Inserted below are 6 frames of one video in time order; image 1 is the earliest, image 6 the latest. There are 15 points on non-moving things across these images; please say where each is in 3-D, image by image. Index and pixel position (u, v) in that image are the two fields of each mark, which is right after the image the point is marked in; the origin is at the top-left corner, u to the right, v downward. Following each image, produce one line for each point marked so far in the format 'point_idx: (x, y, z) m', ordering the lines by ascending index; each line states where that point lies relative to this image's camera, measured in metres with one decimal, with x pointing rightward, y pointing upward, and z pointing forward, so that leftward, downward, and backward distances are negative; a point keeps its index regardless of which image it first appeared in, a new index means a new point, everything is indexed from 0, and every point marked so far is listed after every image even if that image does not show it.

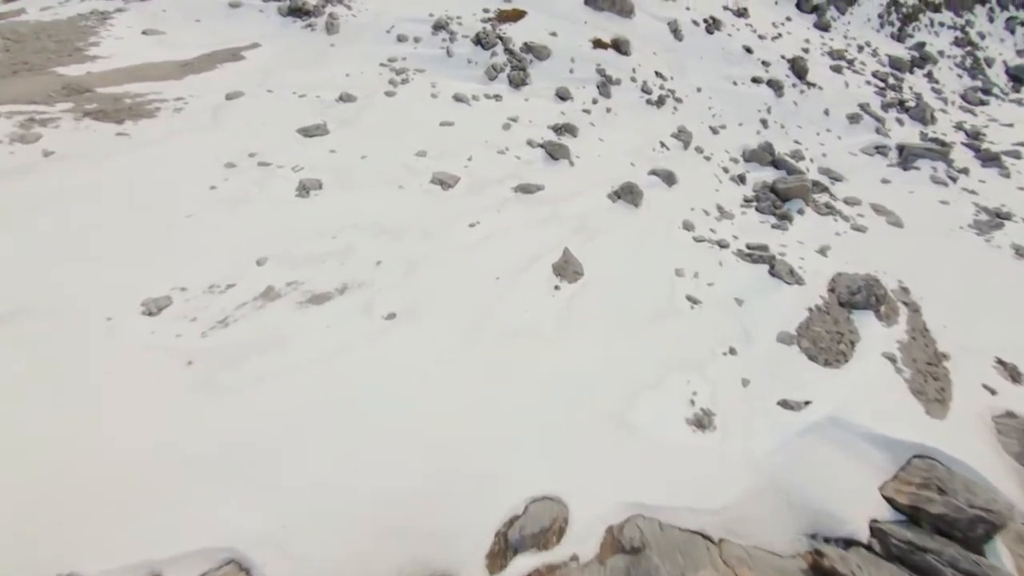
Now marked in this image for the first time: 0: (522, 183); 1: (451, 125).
0: (+0.3, +3.1, +12.0) m
1: (-2.0, +5.3, +13.1) m
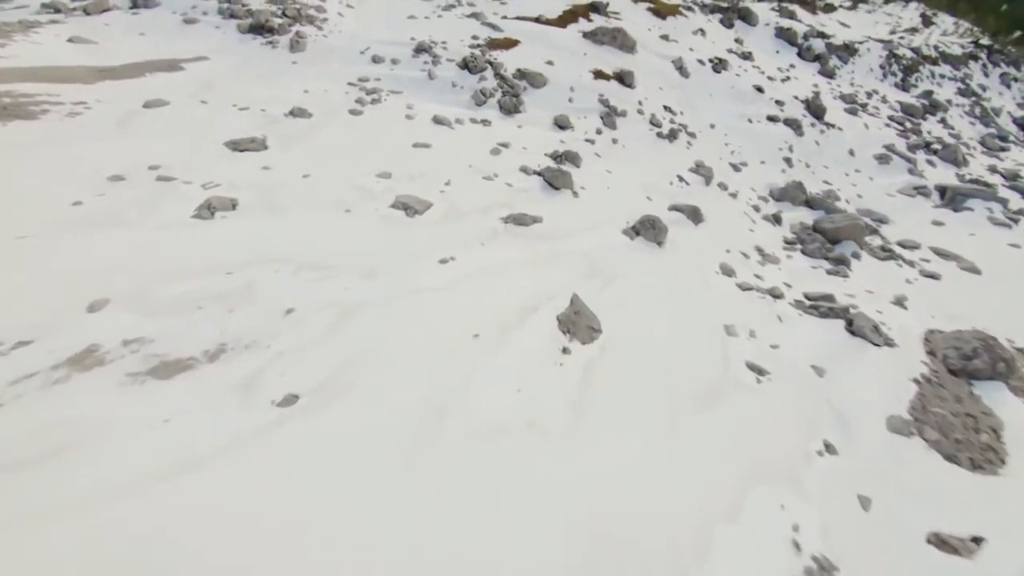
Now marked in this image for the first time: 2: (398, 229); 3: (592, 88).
0: (+0.1, +1.7, +9.2) m
1: (-2.2, +3.7, +10.6) m
2: (-2.2, +1.1, +7.9) m
3: (+3.0, +7.5, +15.1) m
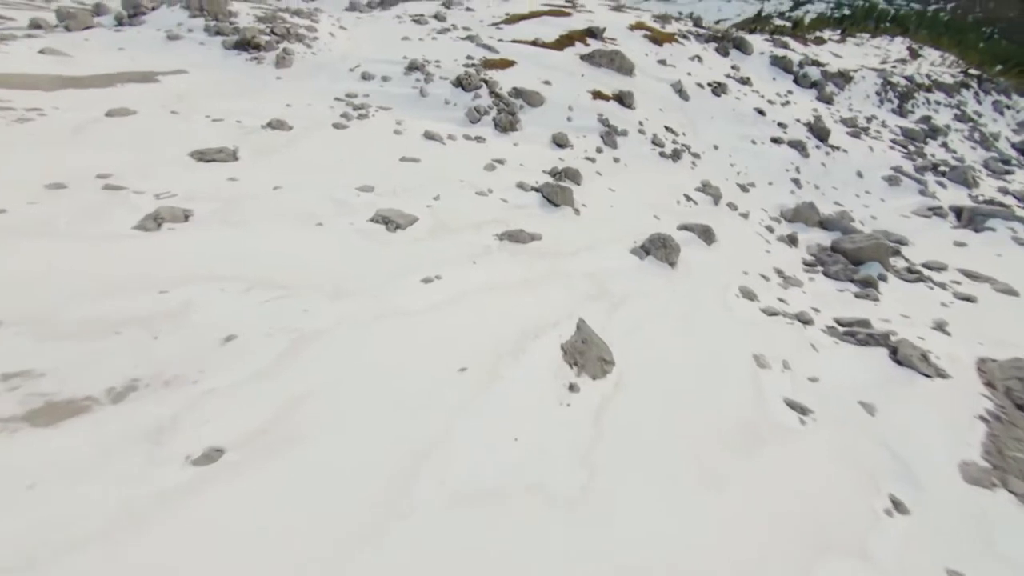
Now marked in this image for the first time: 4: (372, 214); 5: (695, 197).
0: (0.0, +1.2, +8.3) m
1: (-2.3, +3.1, +9.8) m
2: (-2.3, +0.7, +6.9) m
3: (+2.9, +6.5, +14.6) m
4: (-2.6, +1.4, +7.5) m
5: (+5.7, +2.8, +12.4) m
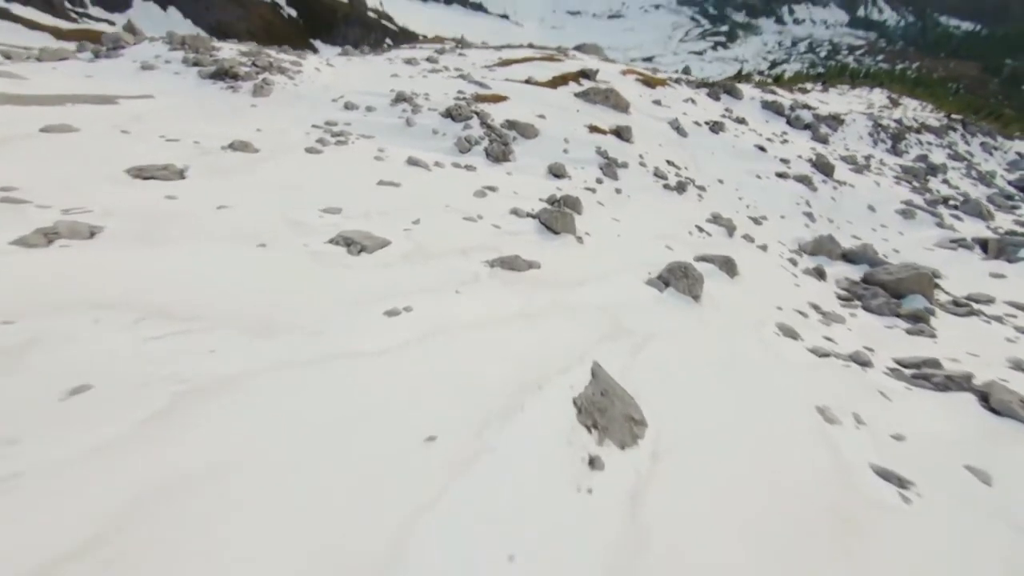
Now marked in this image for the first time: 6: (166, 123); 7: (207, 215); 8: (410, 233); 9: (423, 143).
0: (-0.2, +0.6, +6.9) m
1: (-2.5, +2.2, +8.6) m
2: (-2.4, +0.2, +5.5) m
3: (+2.6, +5.1, +13.9) m
4: (-2.7, +0.8, +6.2) m
5: (+5.5, +1.7, +11.3) m
6: (-8.0, +3.8, +9.2) m
7: (-4.7, +1.1, +6.2) m
8: (-1.8, +0.9, +6.9) m
9: (-2.5, +4.1, +11.3) m
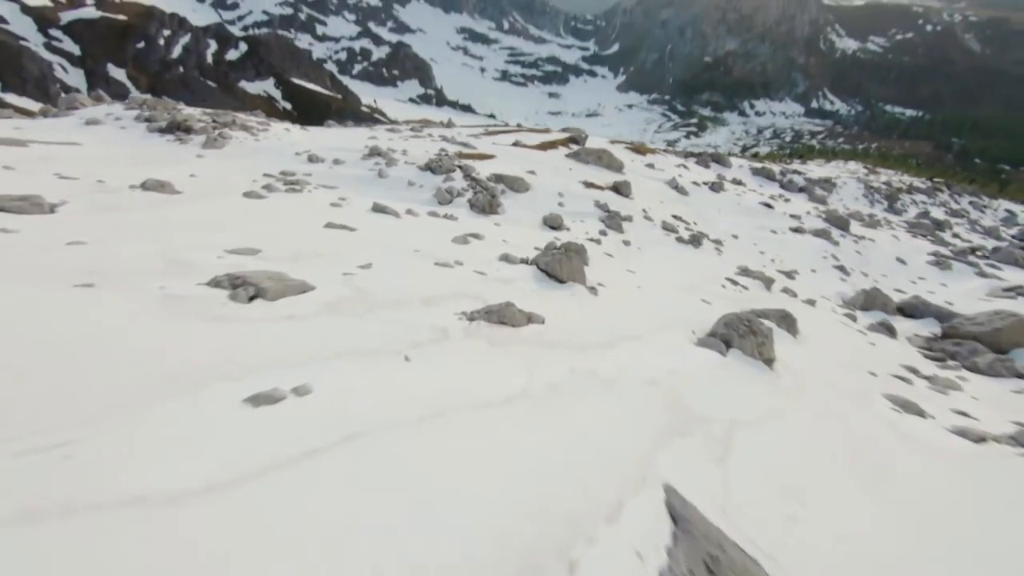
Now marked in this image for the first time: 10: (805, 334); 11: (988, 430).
0: (-0.3, -0.2, +4.7) m
1: (-2.7, +1.0, +6.7) m
2: (-2.5, -0.3, +3.2) m
3: (+2.3, +2.9, +12.5) m
4: (-2.9, +0.1, +4.0) m
5: (+5.3, +0.2, +9.4) m
6: (-8.2, +2.2, +7.5) m
7: (-4.9, +0.3, +4.0) m
8: (-1.9, +0.1, +4.7) m
9: (-2.8, +2.3, +9.7) m
10: (+5.1, -0.8, +7.0) m
11: (+6.0, -1.8, +5.0) m
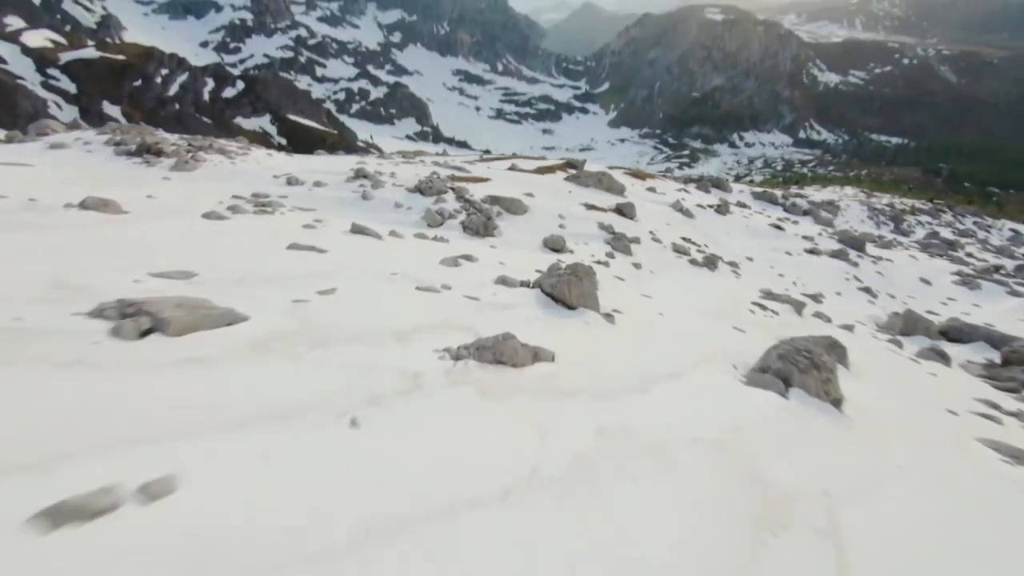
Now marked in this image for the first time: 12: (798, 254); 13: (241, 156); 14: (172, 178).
0: (-0.3, -0.5, +3.7) m
1: (-2.7, +0.5, +5.7) m
2: (-2.5, -0.5, +2.1) m
3: (+2.2, +2.1, +11.6) m
4: (-2.9, -0.2, +2.9) m
5: (+5.3, -0.3, +8.3) m
6: (-8.3, +1.6, +6.6) m
7: (-4.9, 0.0, +3.0) m
8: (-1.9, -0.2, +3.7) m
9: (-2.9, +1.6, +8.8) m
10: (+5.1, -1.1, +5.9) m
11: (+6.0, -1.9, +3.8) m
12: (+9.6, +1.2, +13.5) m
13: (-7.4, +3.6, +11.0) m
14: (-7.4, +2.3, +8.6) m
